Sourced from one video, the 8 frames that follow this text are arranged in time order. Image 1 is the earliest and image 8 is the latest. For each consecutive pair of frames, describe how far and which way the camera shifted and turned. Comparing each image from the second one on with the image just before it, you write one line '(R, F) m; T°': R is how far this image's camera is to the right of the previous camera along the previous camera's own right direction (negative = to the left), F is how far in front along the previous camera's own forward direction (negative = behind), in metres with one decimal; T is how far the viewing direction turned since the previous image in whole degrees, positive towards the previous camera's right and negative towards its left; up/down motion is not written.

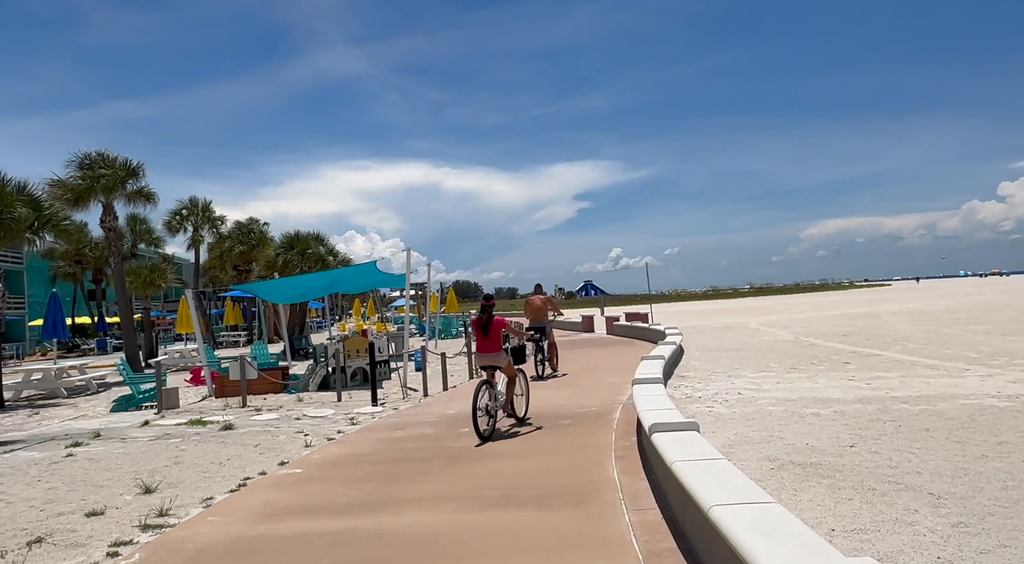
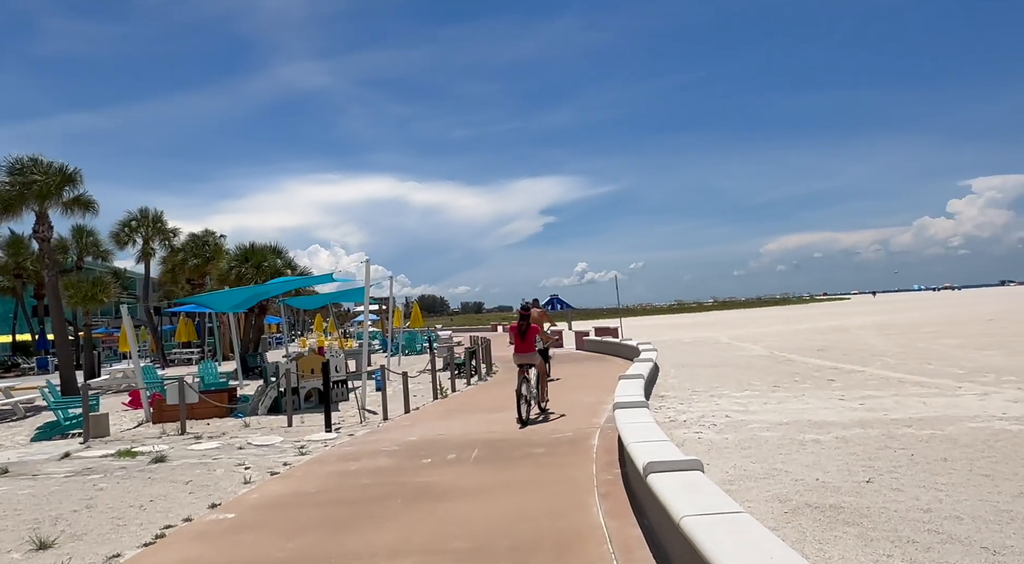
(0.0, +0.8) m; +3°
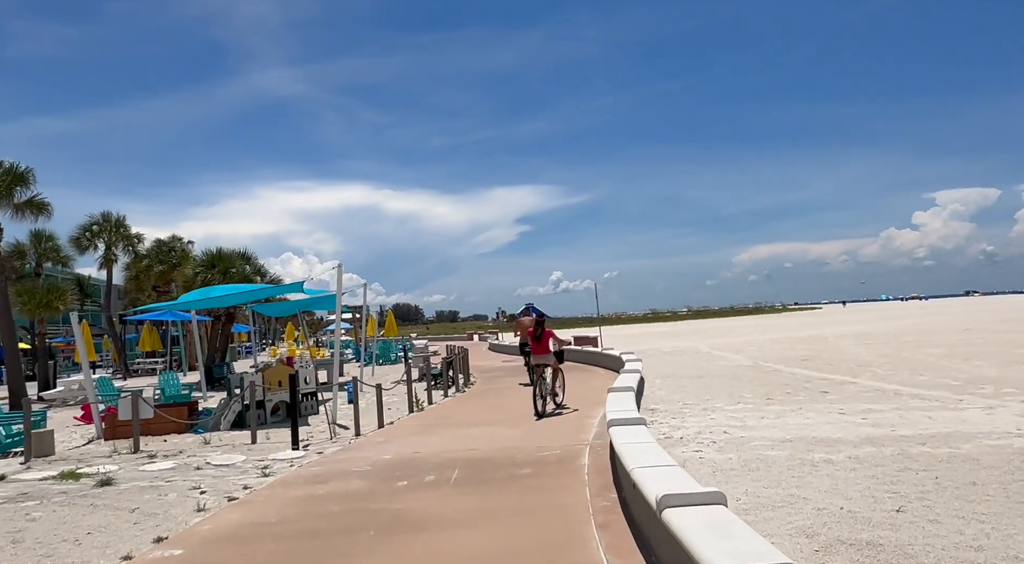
(-0.1, +0.6) m; +2°
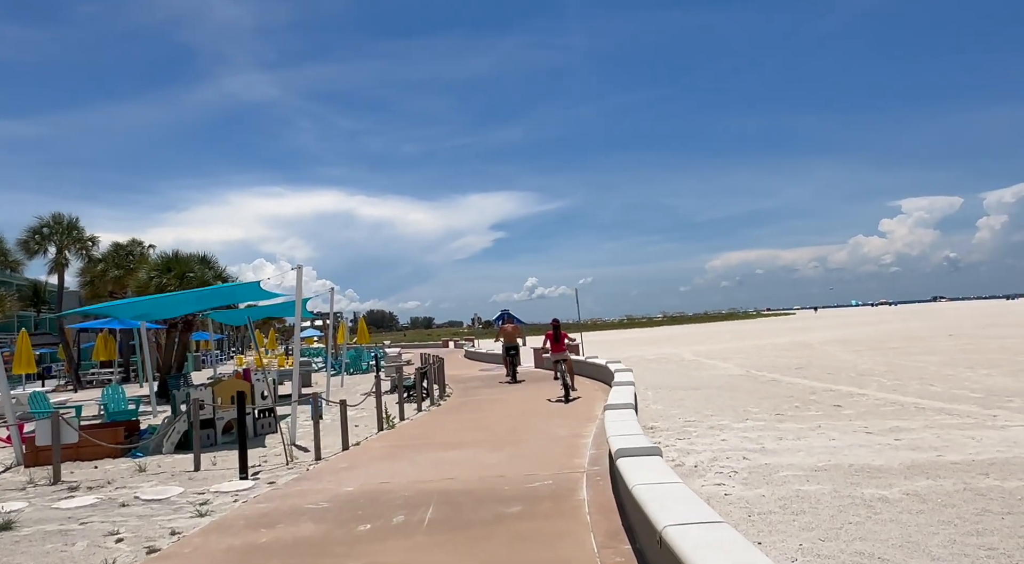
(-0.1, +1.2) m; +2°
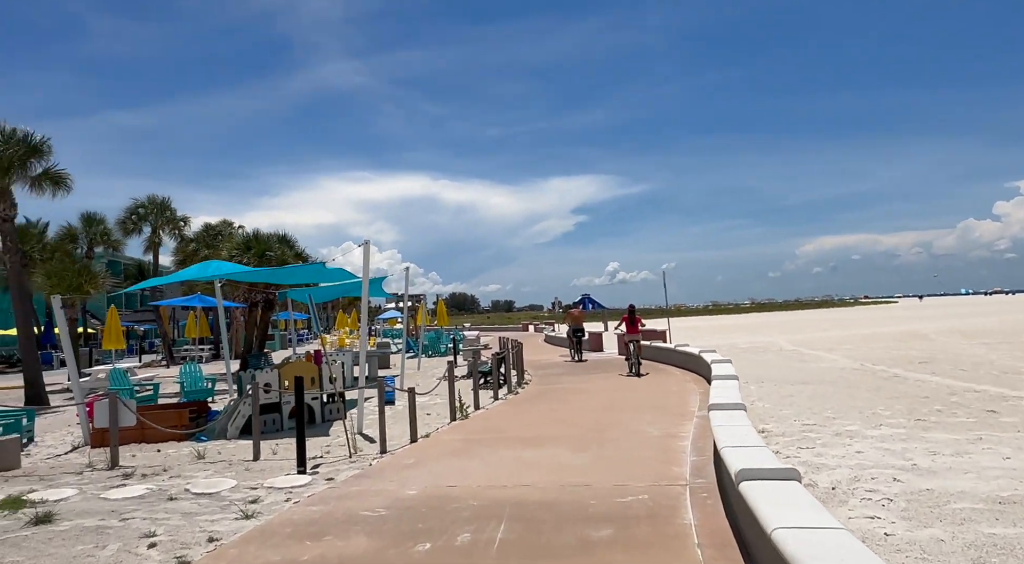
(-0.1, +1.1) m; -7°
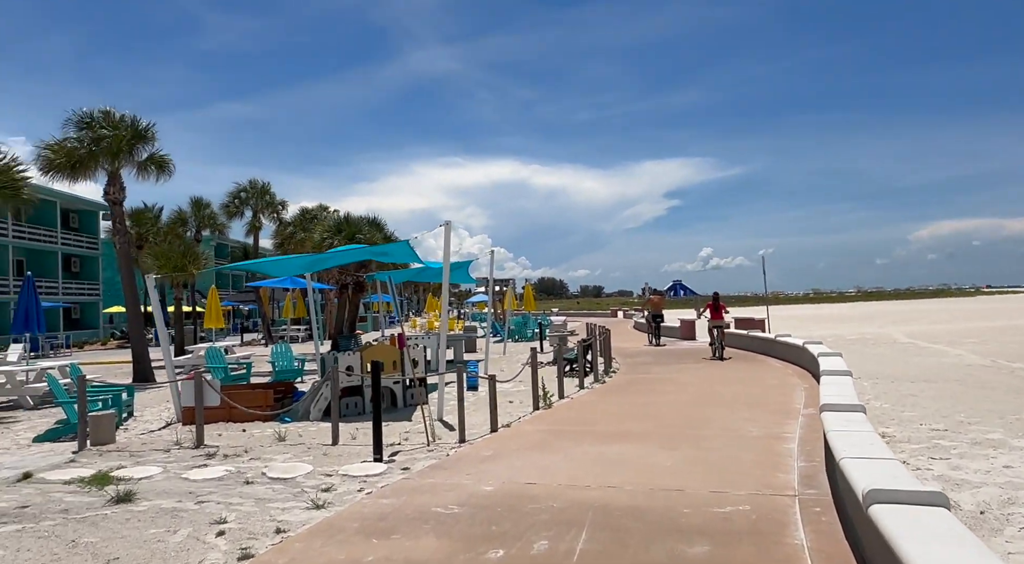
(0.0, +0.5) m; -8°
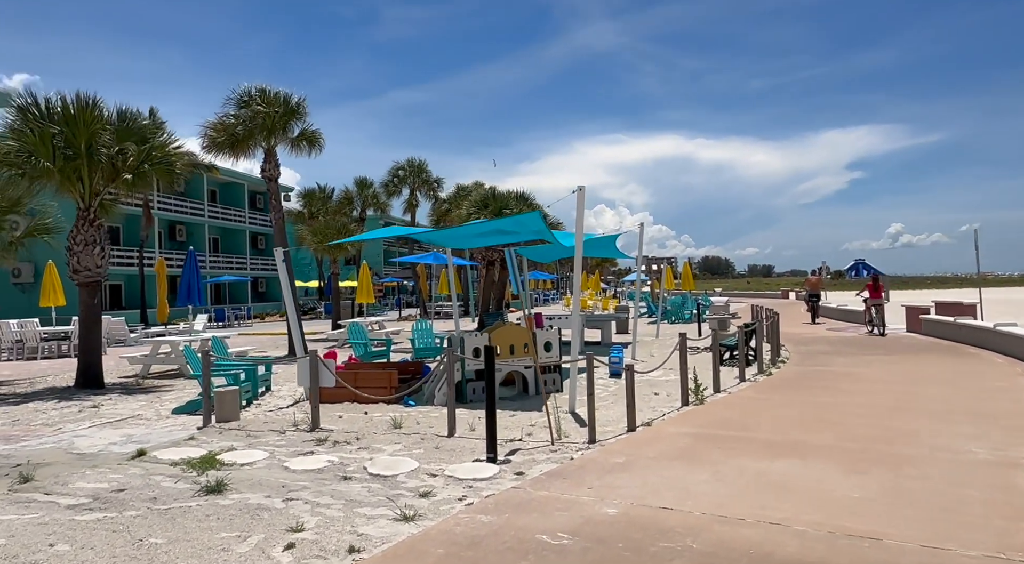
(+0.2, +1.2) m; -14°
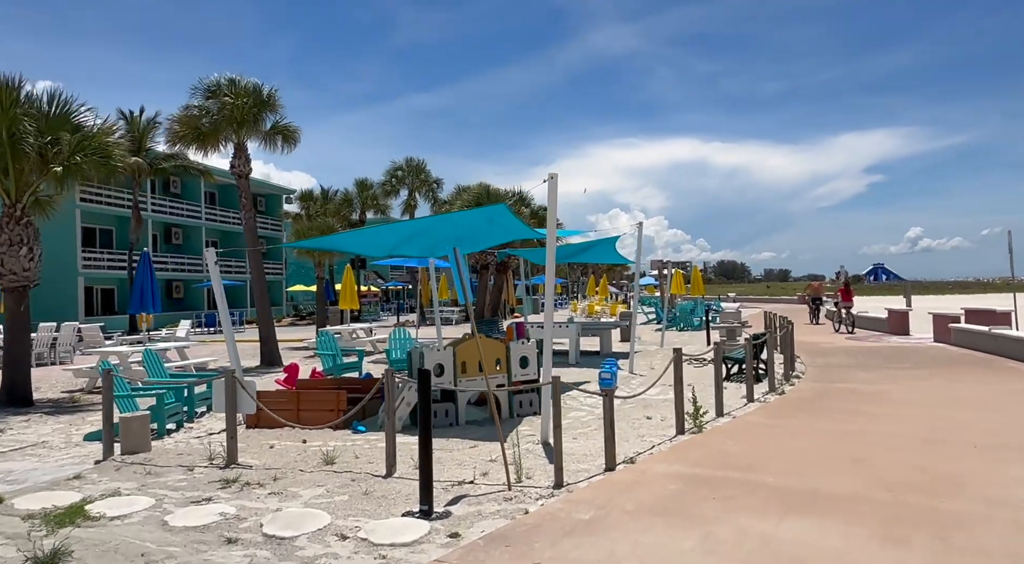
(+0.6, +1.3) m; -1°
